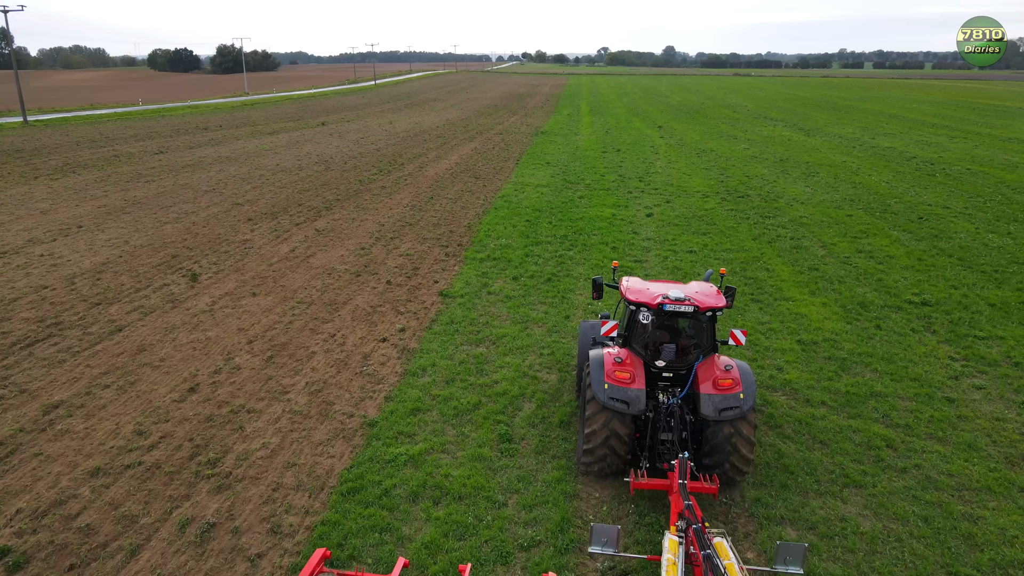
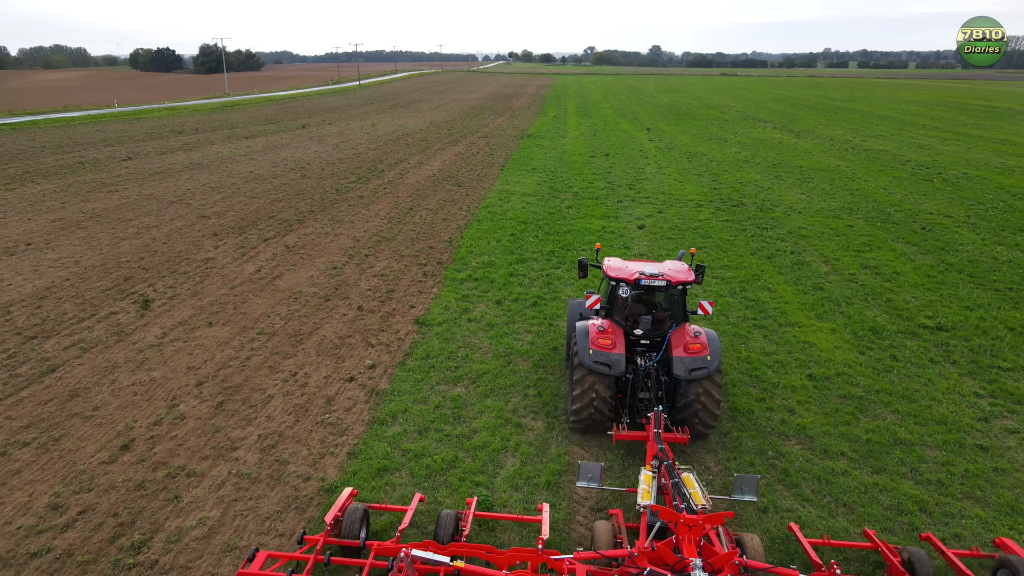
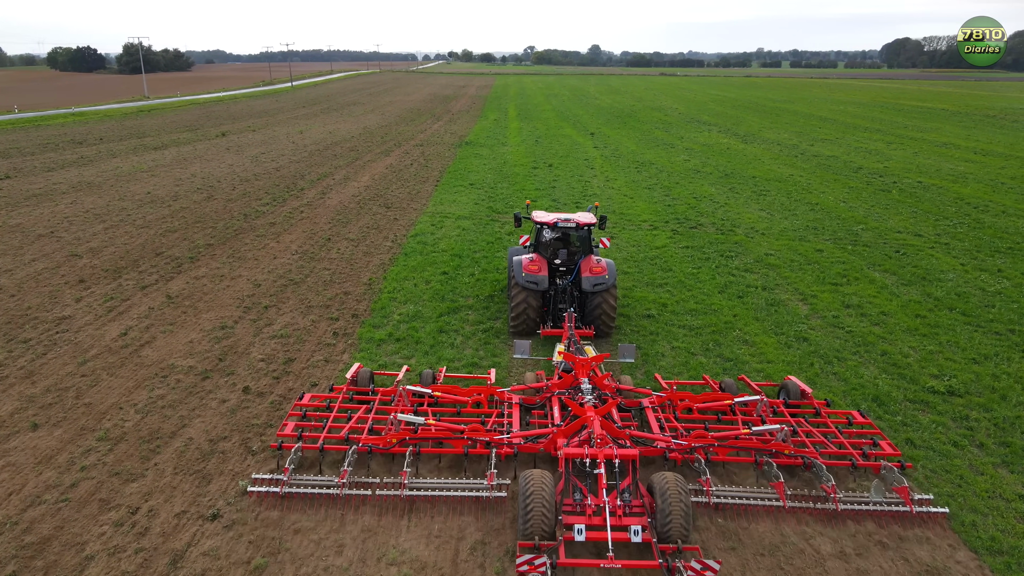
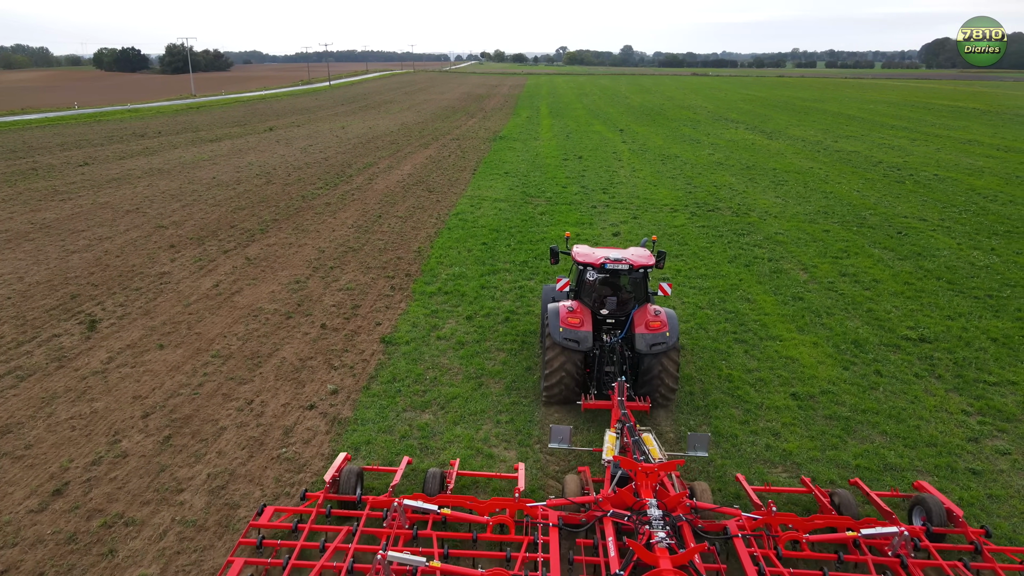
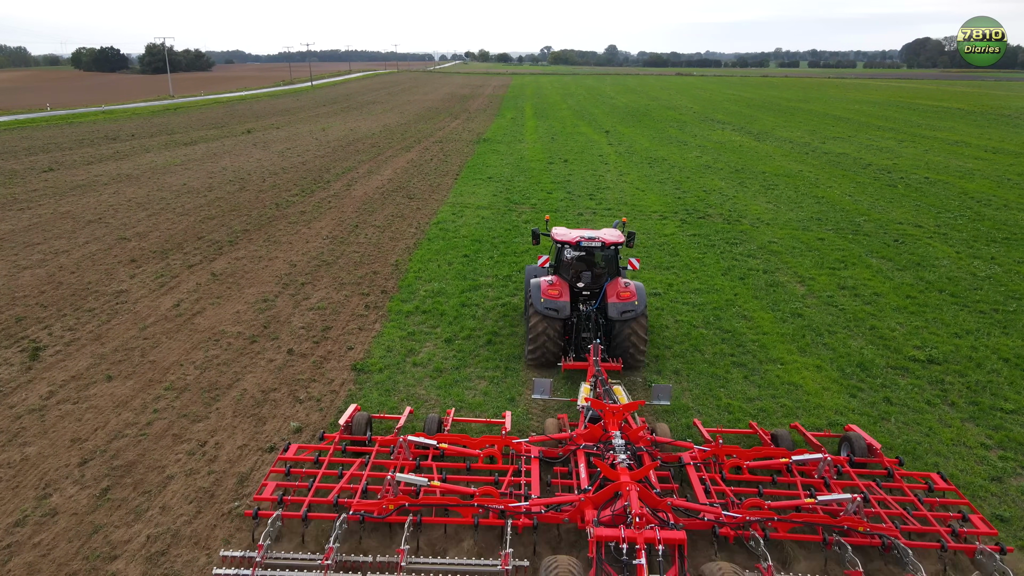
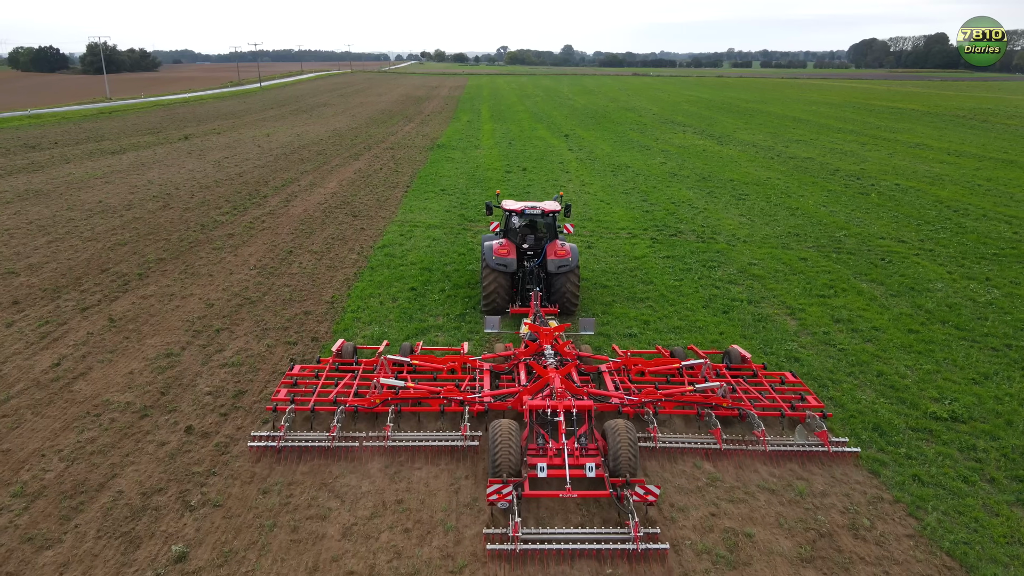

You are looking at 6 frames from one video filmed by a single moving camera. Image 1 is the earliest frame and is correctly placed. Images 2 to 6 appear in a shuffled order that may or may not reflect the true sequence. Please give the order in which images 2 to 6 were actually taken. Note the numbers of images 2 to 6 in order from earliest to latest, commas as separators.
2, 4, 5, 3, 6
